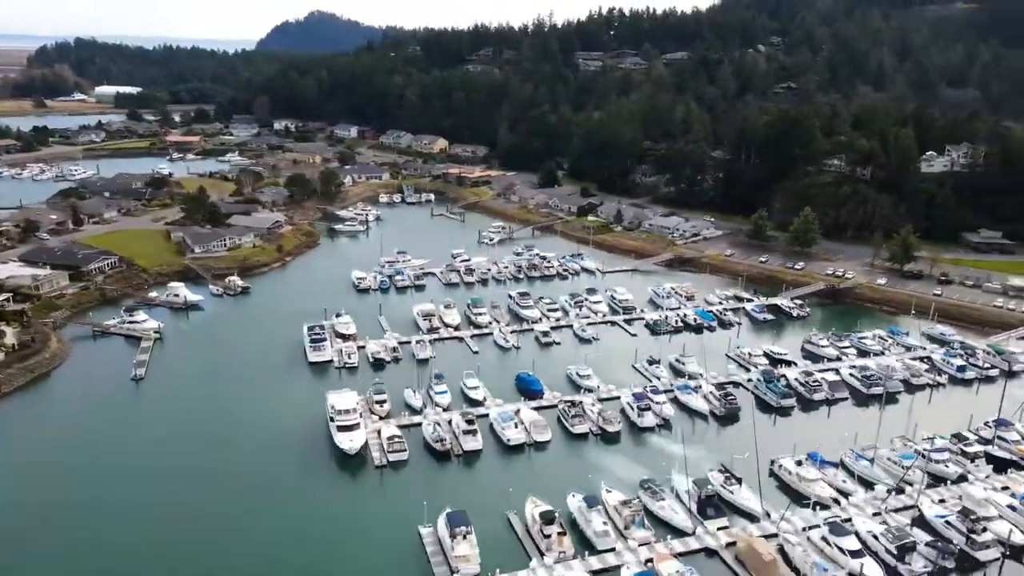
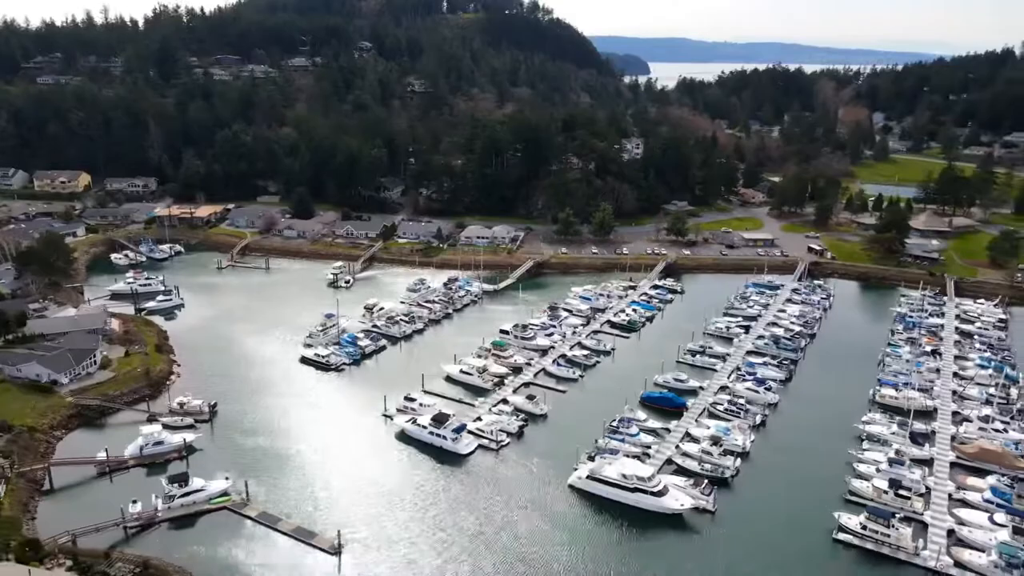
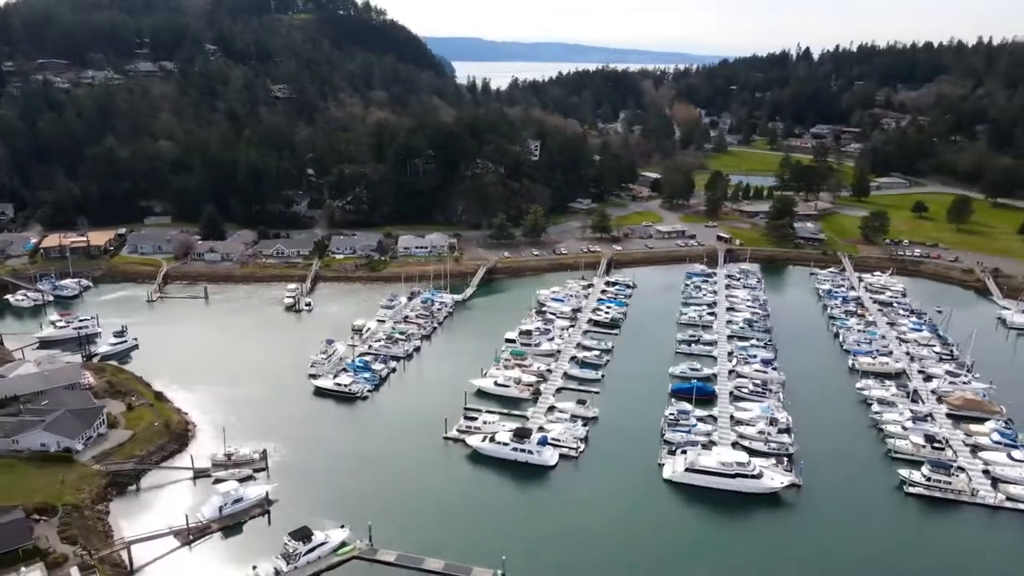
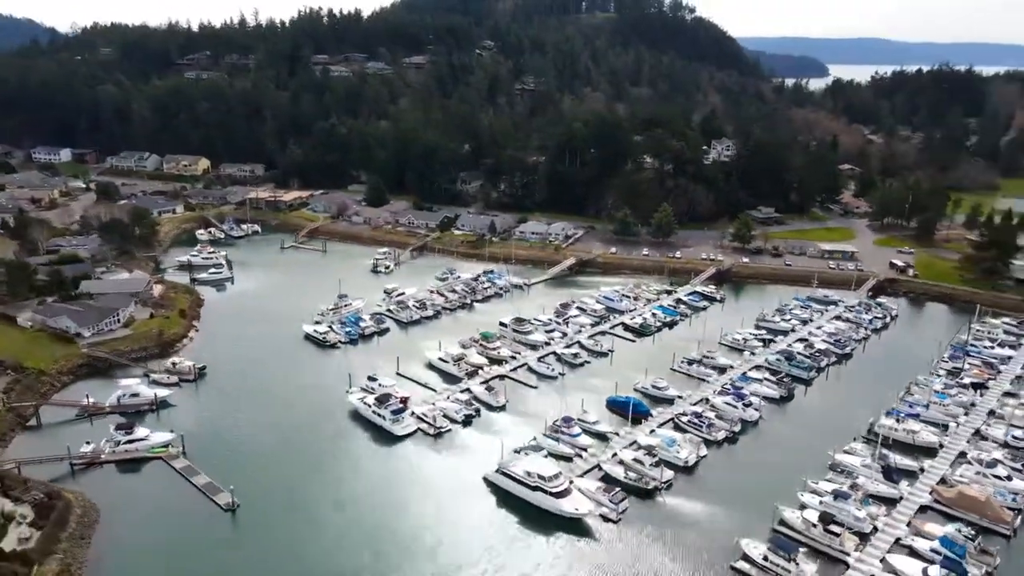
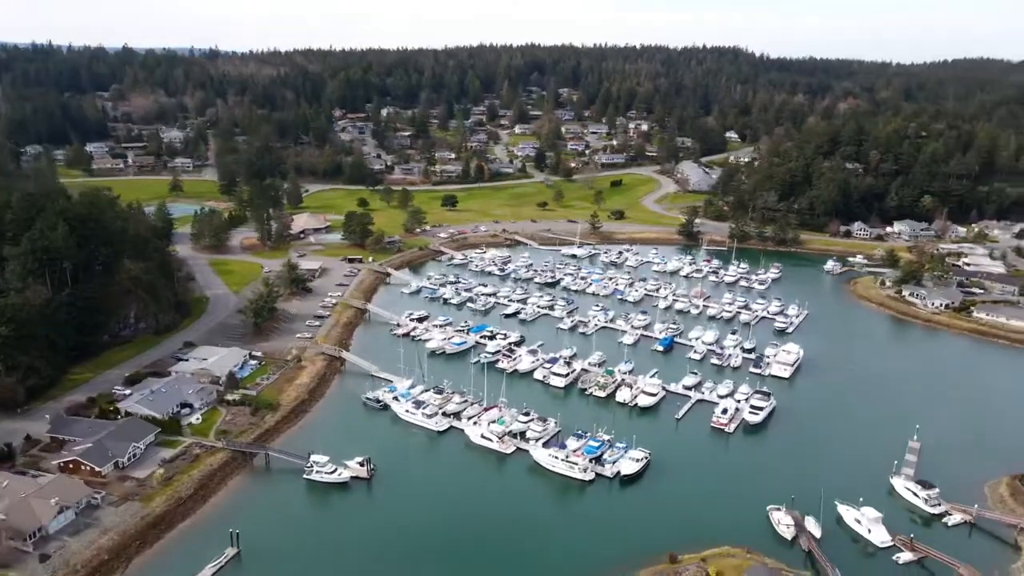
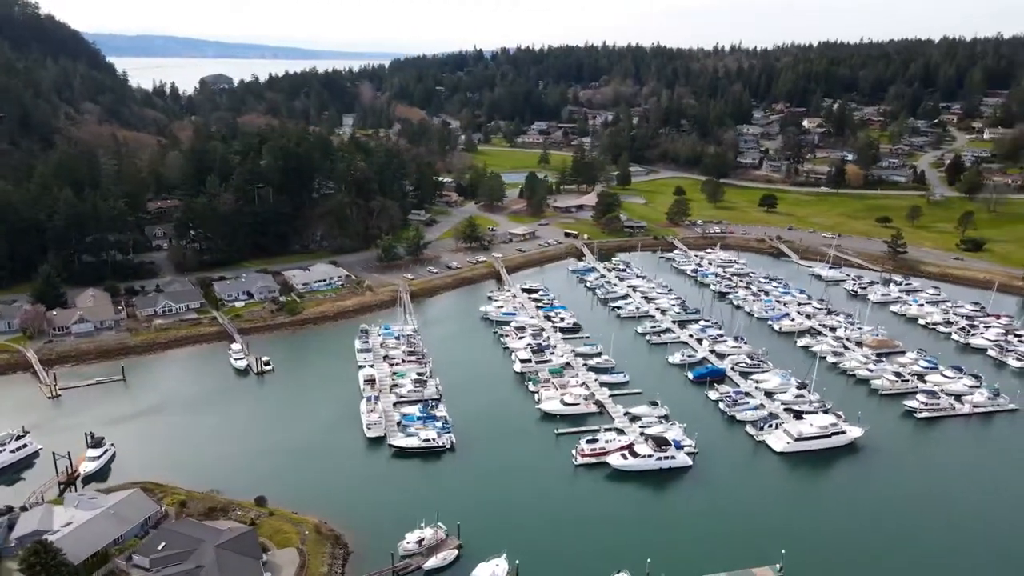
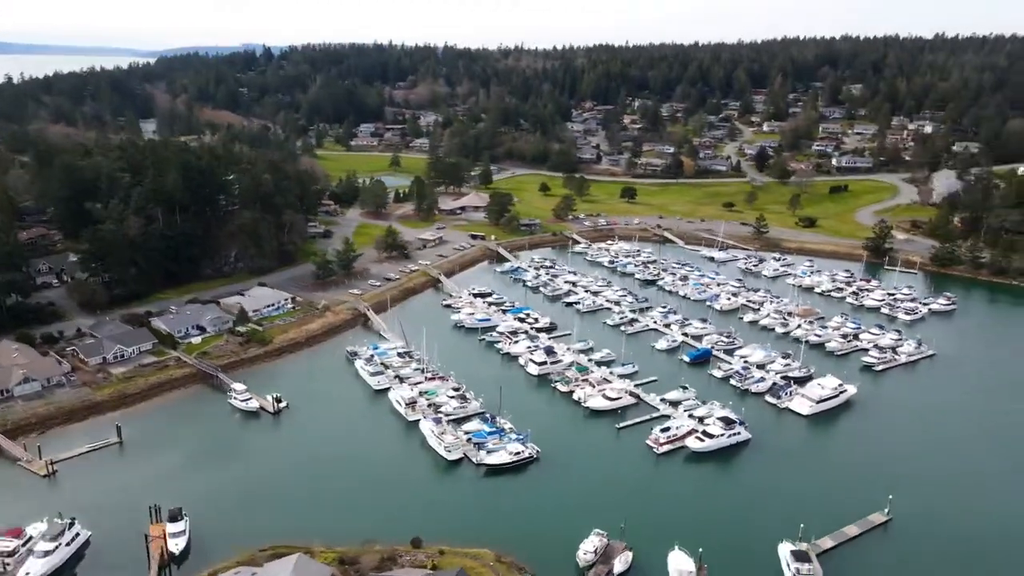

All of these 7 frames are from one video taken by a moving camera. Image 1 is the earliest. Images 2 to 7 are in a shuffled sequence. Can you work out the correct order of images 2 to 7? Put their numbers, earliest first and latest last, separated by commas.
4, 2, 3, 6, 7, 5
